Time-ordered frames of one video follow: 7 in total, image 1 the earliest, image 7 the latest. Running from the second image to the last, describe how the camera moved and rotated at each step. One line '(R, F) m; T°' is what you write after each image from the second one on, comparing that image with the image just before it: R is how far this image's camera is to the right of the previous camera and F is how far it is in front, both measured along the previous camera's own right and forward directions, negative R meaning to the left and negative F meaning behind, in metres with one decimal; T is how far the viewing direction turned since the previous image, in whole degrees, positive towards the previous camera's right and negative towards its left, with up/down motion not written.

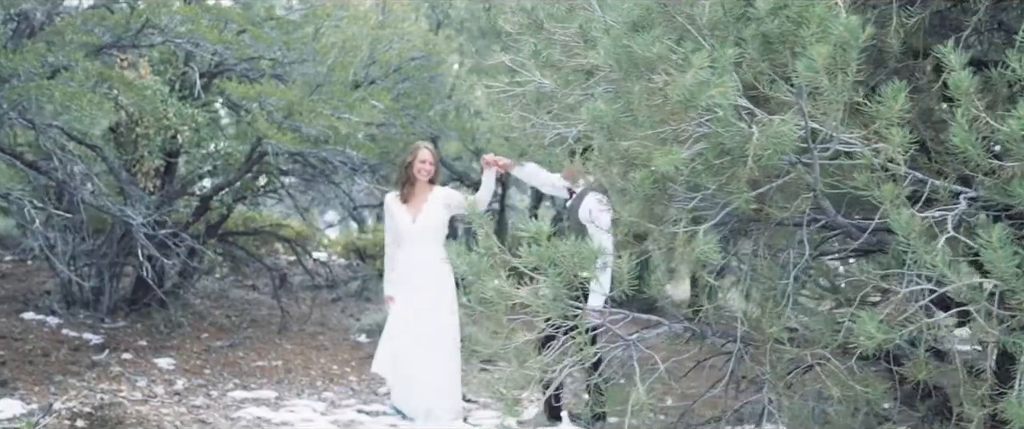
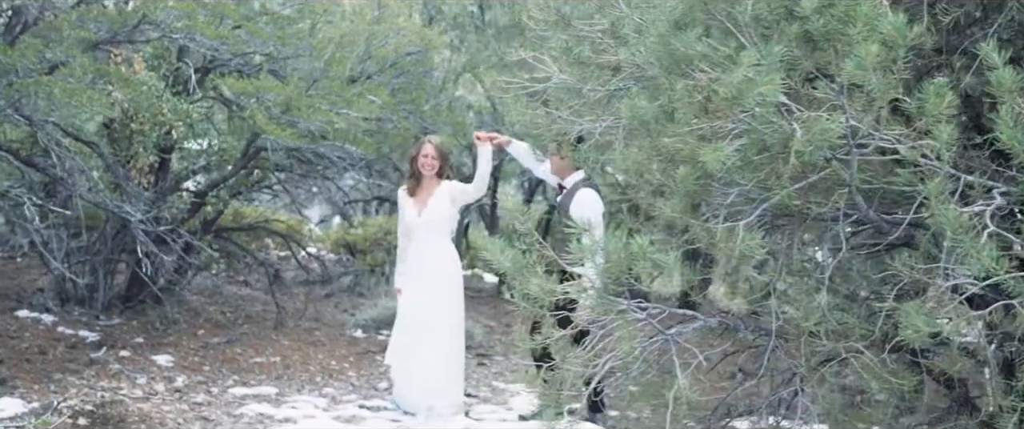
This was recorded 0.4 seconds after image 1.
(-0.1, 0.0) m; +1°
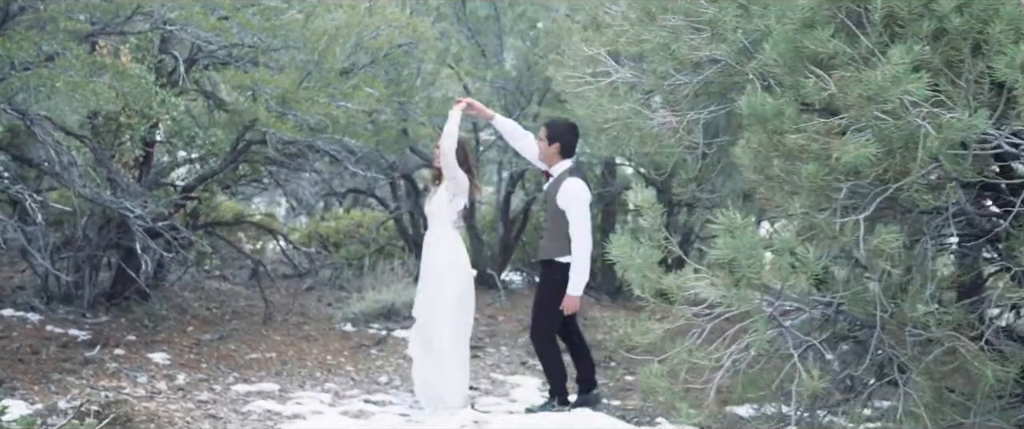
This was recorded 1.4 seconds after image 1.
(-0.4, 0.0) m; +4°
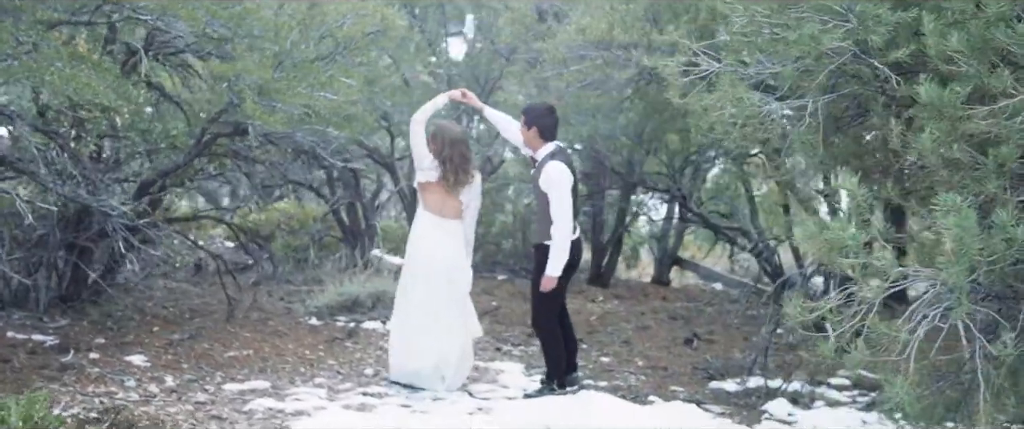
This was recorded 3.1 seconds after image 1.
(-0.8, 0.0) m; +8°
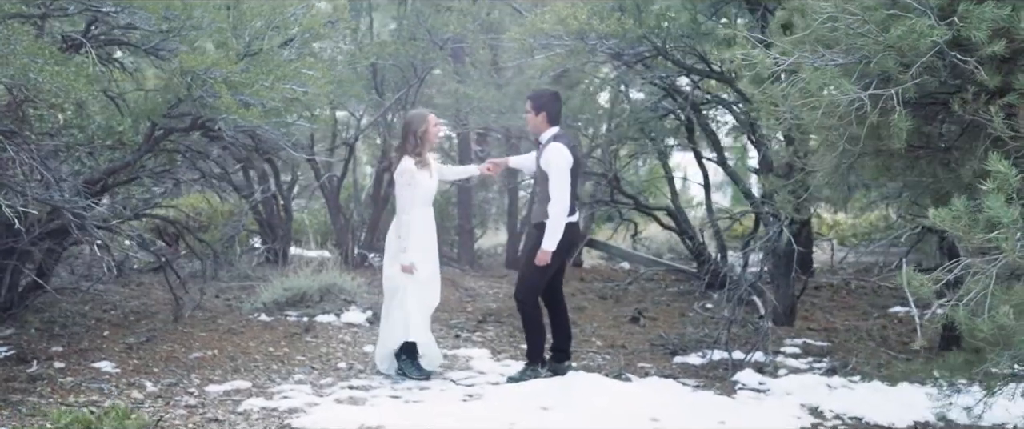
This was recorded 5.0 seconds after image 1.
(-0.9, 0.0) m; +9°
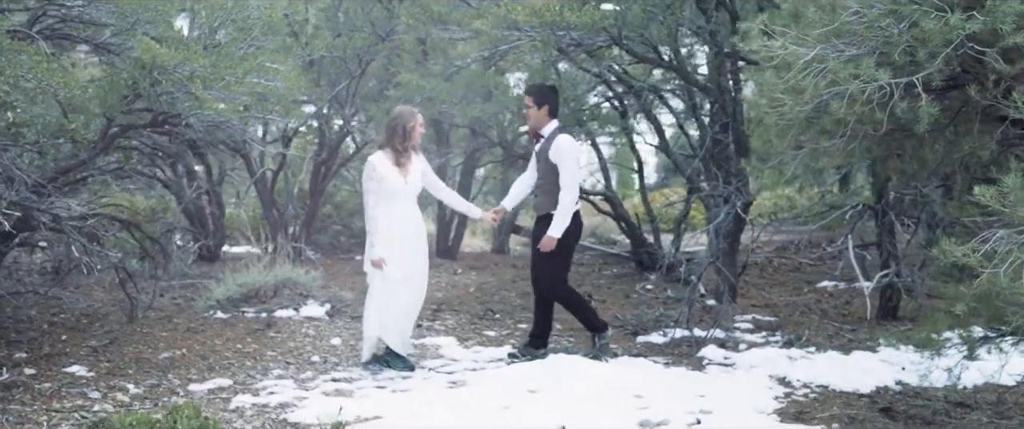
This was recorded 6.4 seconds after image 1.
(-0.7, -0.1) m; +7°
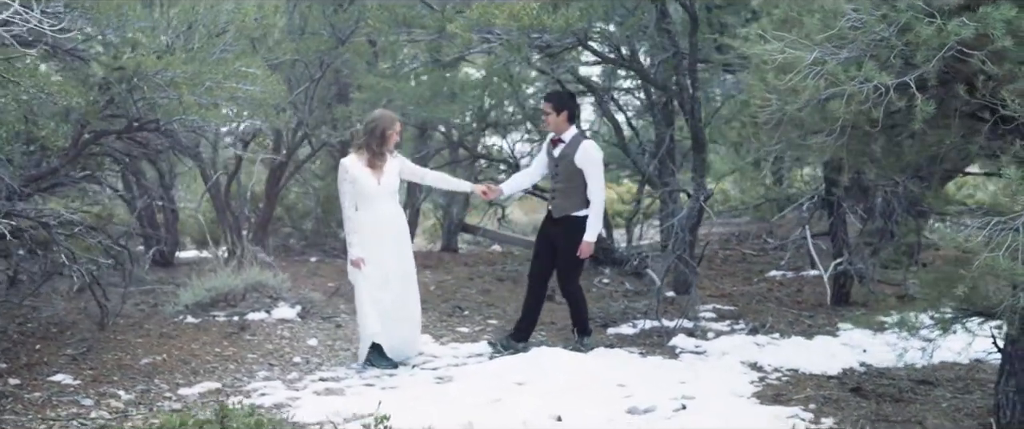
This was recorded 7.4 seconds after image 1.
(-0.5, -0.1) m; +5°
